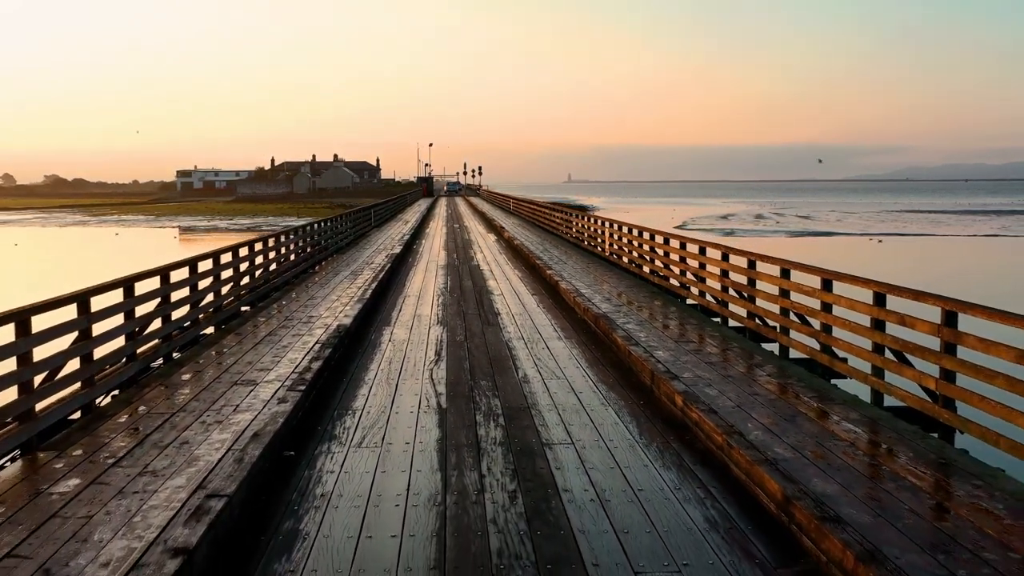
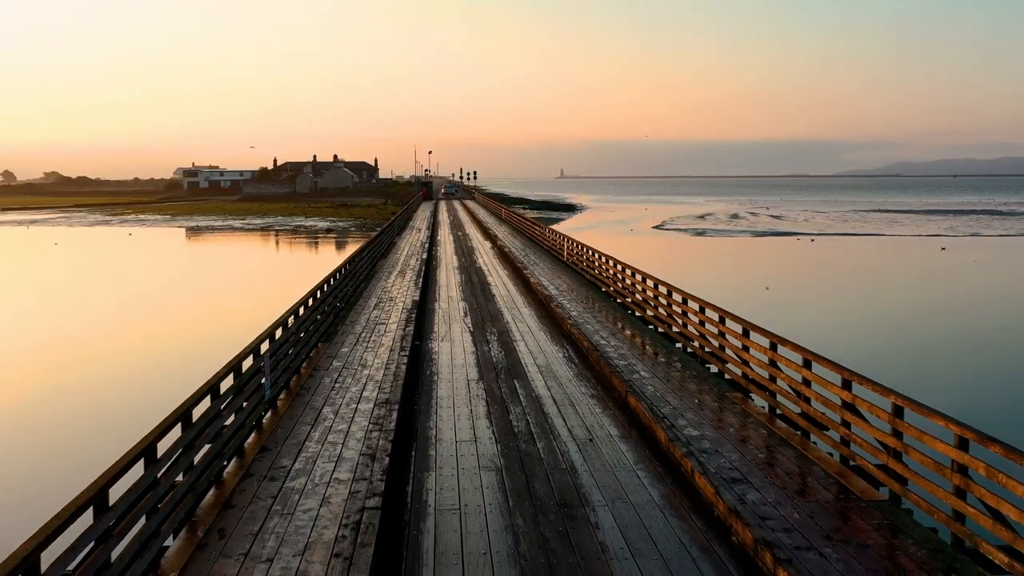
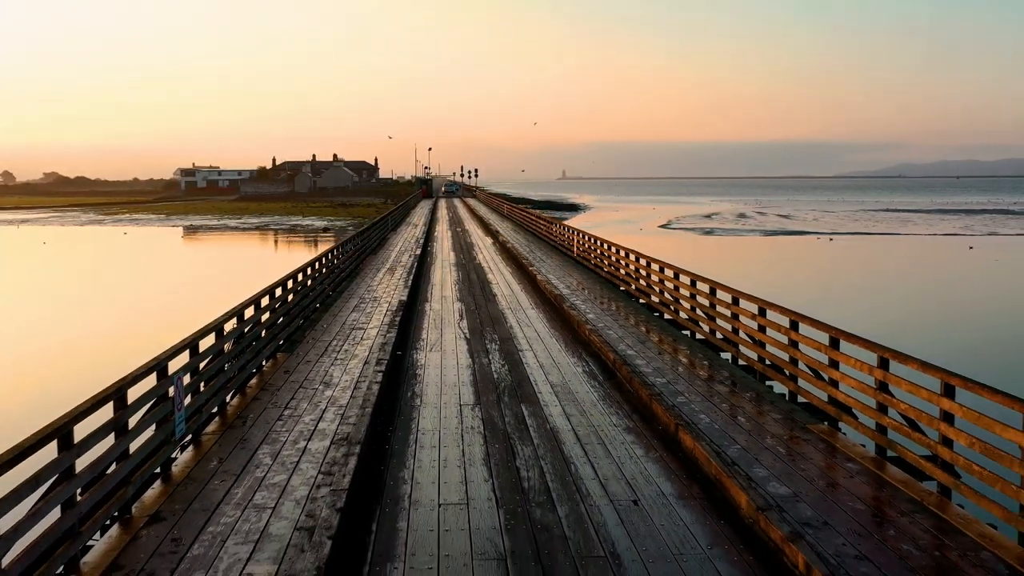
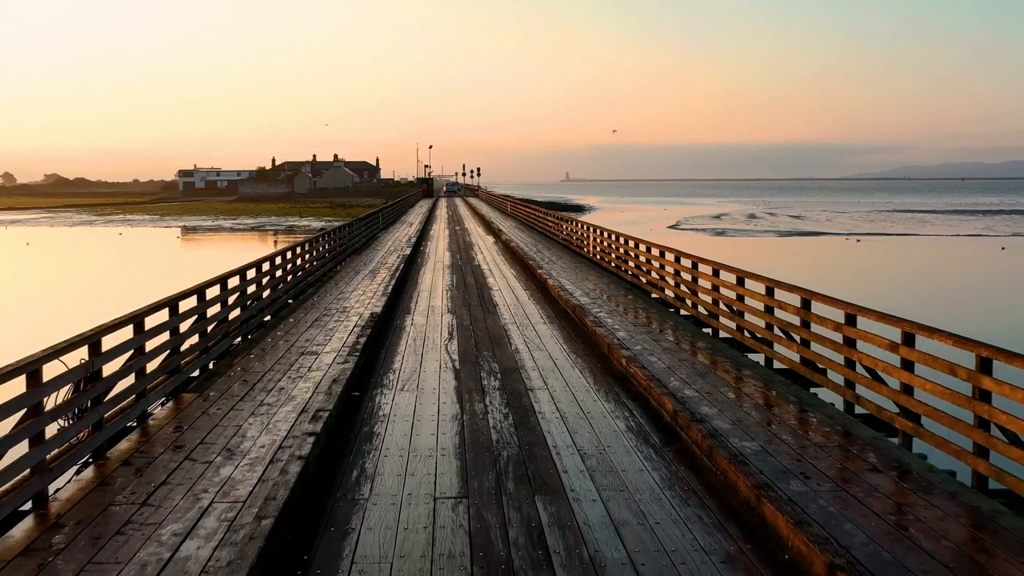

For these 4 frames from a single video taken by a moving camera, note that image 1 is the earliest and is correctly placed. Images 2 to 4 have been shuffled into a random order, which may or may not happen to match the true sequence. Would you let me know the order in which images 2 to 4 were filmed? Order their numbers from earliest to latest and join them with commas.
4, 3, 2
